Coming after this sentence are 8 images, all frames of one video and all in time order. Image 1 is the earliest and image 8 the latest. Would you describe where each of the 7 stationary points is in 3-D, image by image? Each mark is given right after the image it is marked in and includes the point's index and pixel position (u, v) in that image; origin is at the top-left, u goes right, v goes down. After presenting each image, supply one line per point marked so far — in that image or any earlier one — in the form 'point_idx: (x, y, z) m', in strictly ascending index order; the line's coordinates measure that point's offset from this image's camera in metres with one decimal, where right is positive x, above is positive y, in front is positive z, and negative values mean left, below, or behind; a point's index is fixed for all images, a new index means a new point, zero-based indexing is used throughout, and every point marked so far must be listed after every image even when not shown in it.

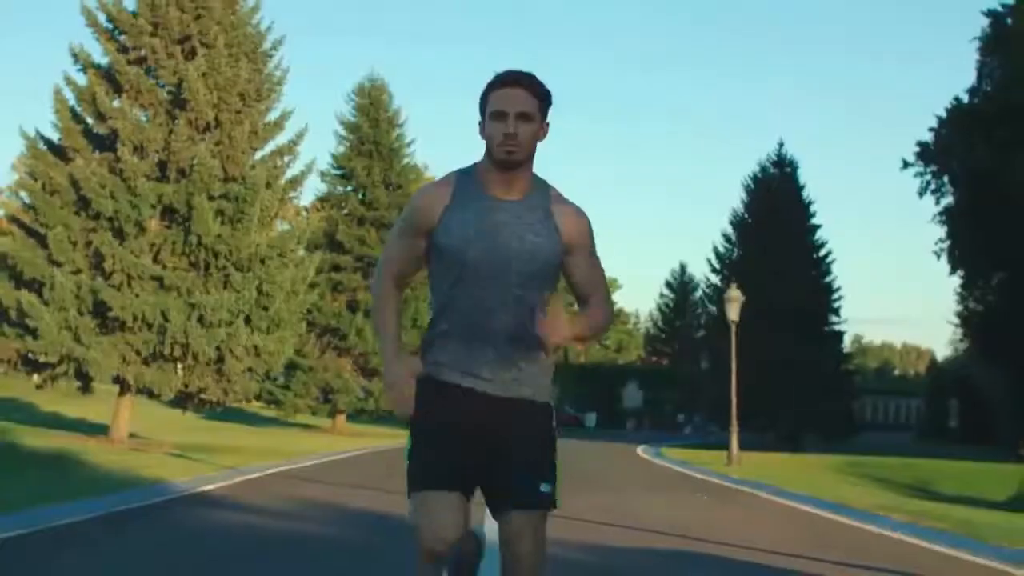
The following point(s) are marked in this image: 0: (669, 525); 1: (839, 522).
0: (+2.0, -2.8, +17.1) m
1: (+4.1, -2.9, +18.1) m
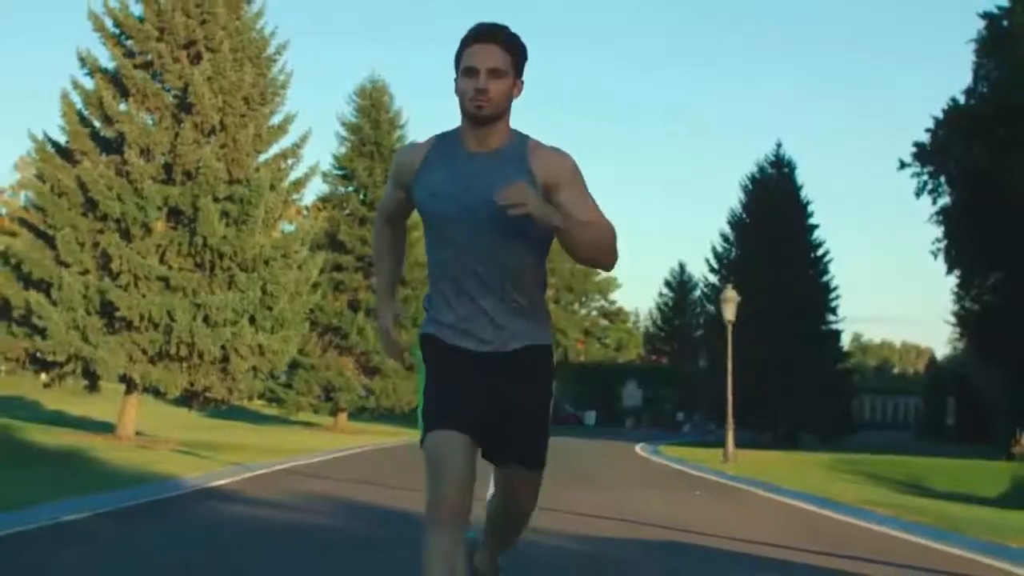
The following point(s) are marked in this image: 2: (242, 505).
0: (+2.0, -2.8, +17.6) m
1: (+4.1, -2.9, +18.6) m
2: (-3.1, -2.5, +17.2) m
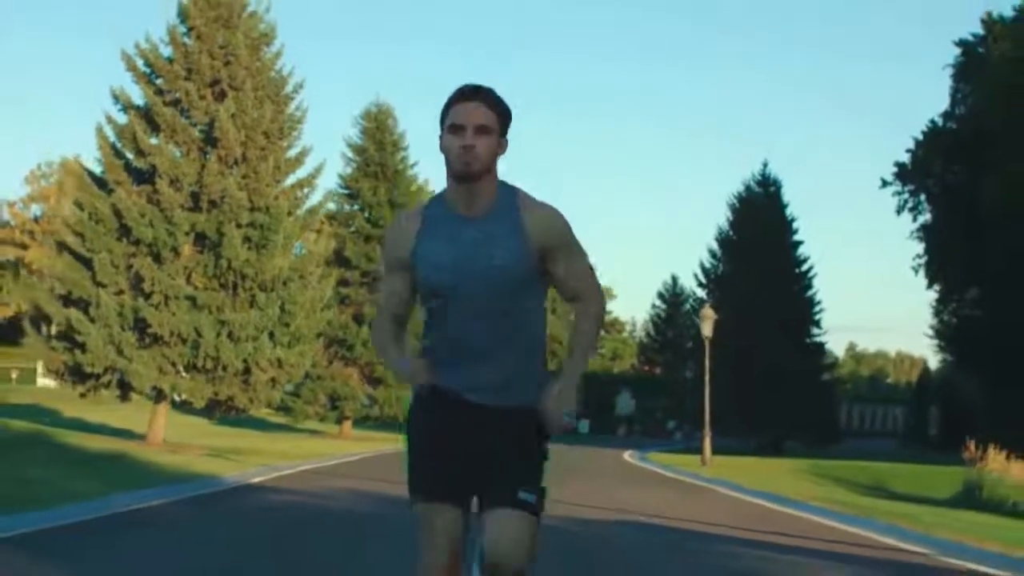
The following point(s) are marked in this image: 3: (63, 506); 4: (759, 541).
0: (+1.9, -3.1, +20.4) m
1: (+4.0, -3.3, +21.4) m
2: (-3.1, -2.9, +20.0) m
3: (-5.8, -2.8, +18.9) m
4: (+2.7, -2.7, +15.7) m
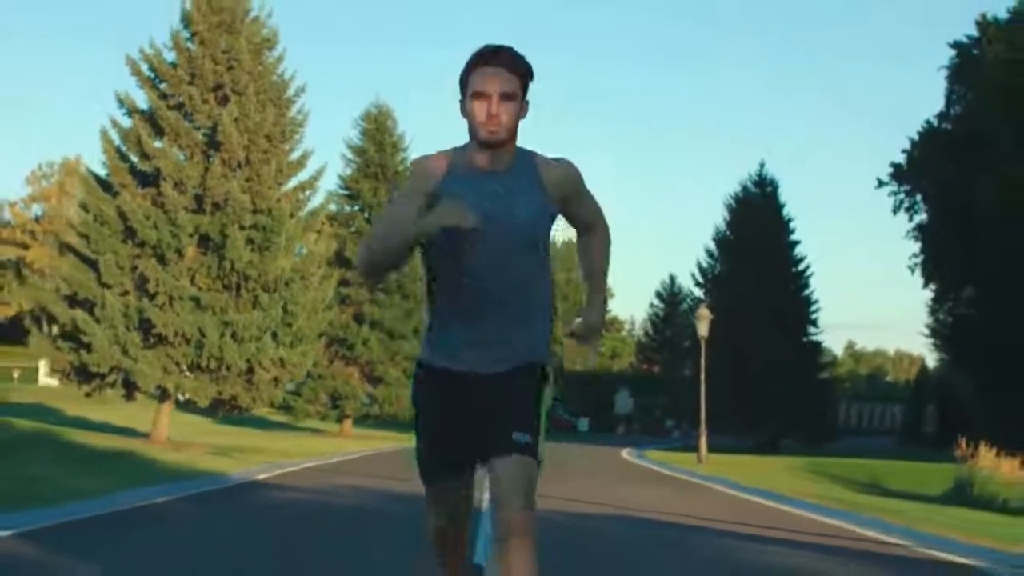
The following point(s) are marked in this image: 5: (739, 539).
0: (+1.9, -3.2, +21.0) m
1: (+4.0, -3.3, +21.9) m
2: (-3.1, -2.9, +20.5) m
3: (-5.8, -2.9, +19.5) m
4: (+2.7, -2.7, +16.2) m
5: (+2.5, -2.7, +15.7) m
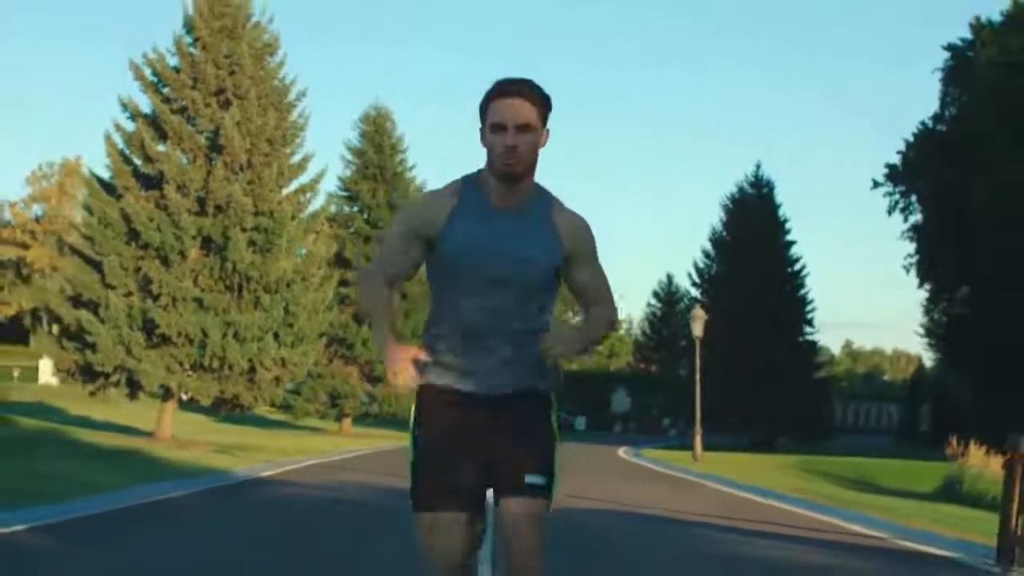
0: (+1.9, -3.2, +21.5) m
1: (+3.9, -3.3, +22.5) m
2: (-3.2, -2.9, +21.1) m
3: (-5.8, -2.9, +20.0) m
4: (+2.6, -2.8, +16.8) m
5: (+2.4, -2.7, +16.3) m
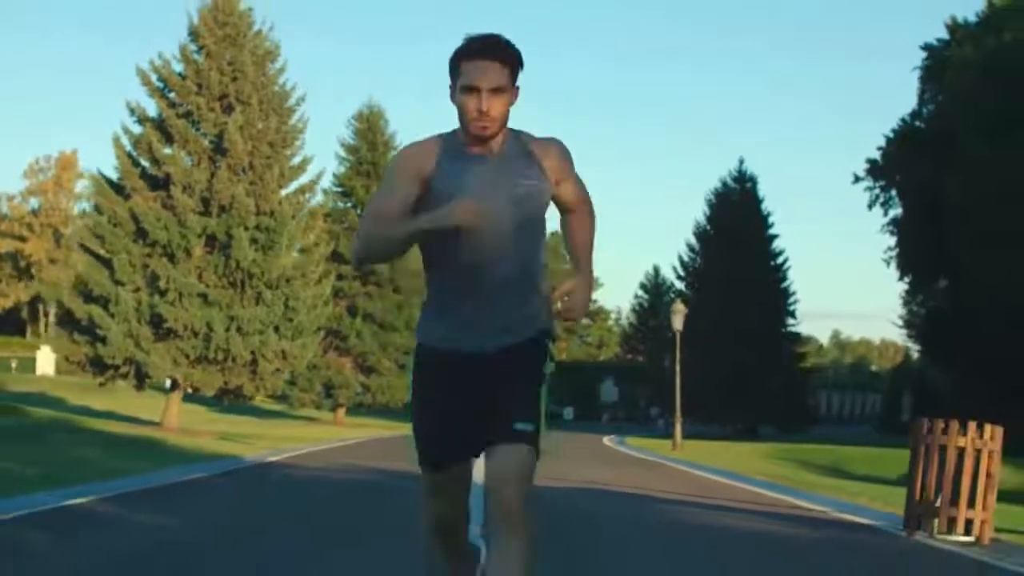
0: (+1.7, -3.2, +23.3) m
1: (+3.7, -3.3, +24.3) m
2: (-3.4, -2.9, +22.8) m
3: (-6.0, -2.9, +21.7) m
4: (+2.5, -2.8, +18.6) m
5: (+2.3, -2.8, +18.0) m
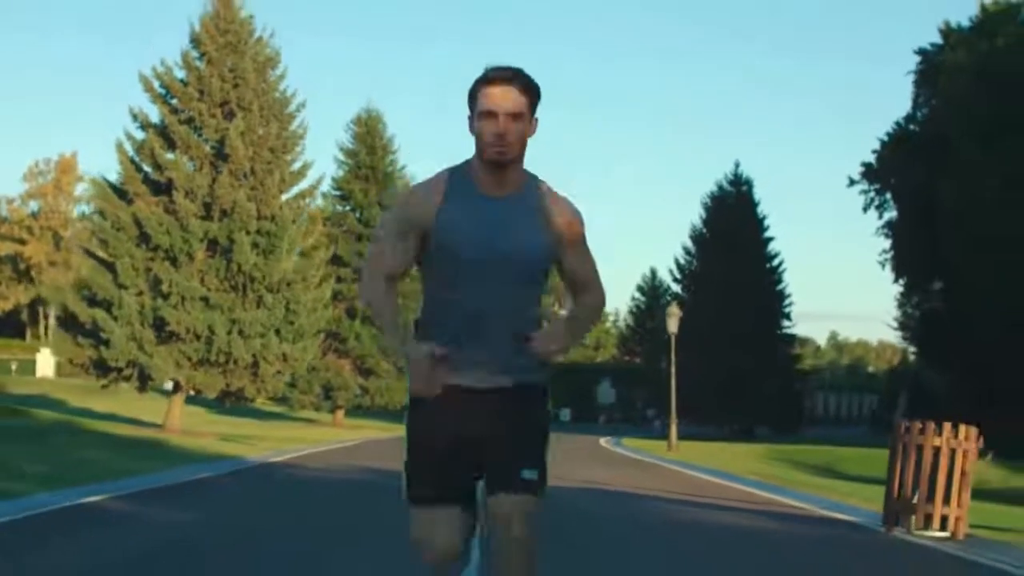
0: (+1.6, -3.2, +23.8) m
1: (+3.7, -3.4, +24.8) m
2: (-3.4, -3.0, +23.3) m
3: (-6.1, -3.0, +22.2) m
4: (+2.4, -2.9, +19.1) m
5: (+2.2, -2.8, +18.6) m
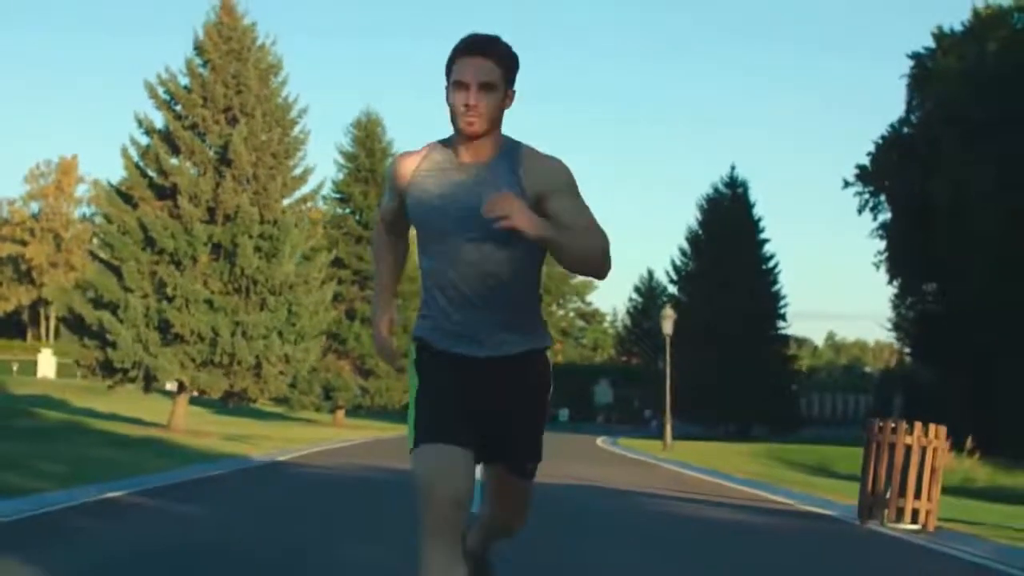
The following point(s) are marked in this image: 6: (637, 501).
0: (+1.6, -3.3, +24.5) m
1: (+3.7, -3.4, +25.5) m
2: (-3.4, -3.1, +24.0) m
3: (-6.1, -3.0, +22.9) m
4: (+2.4, -2.9, +19.8) m
5: (+2.2, -2.9, +19.3) m
6: (+1.6, -2.8, +18.9) m
